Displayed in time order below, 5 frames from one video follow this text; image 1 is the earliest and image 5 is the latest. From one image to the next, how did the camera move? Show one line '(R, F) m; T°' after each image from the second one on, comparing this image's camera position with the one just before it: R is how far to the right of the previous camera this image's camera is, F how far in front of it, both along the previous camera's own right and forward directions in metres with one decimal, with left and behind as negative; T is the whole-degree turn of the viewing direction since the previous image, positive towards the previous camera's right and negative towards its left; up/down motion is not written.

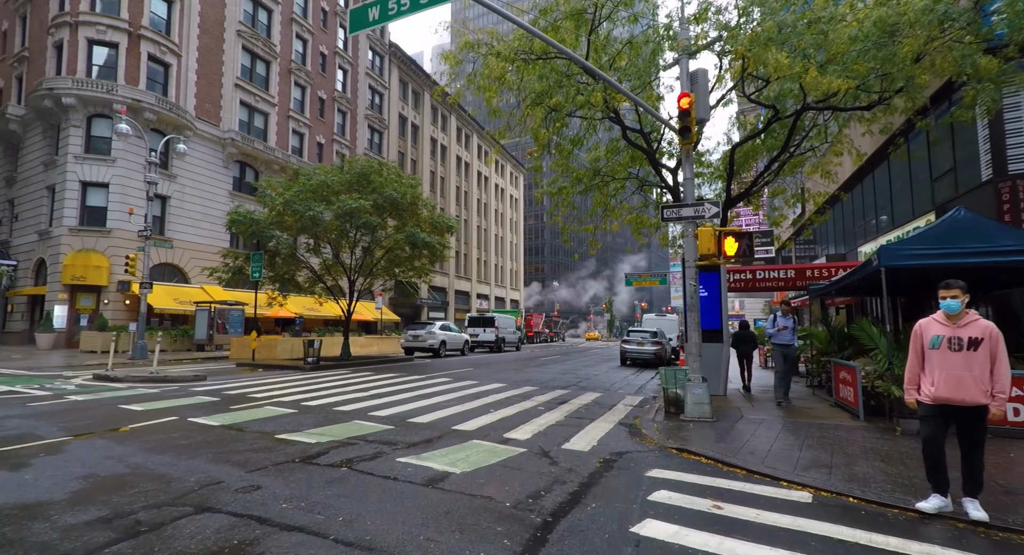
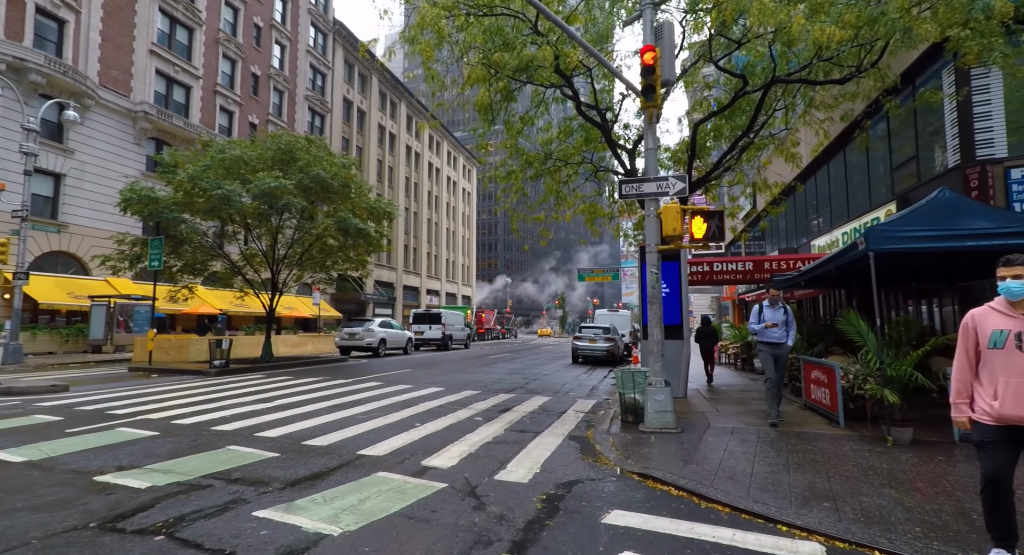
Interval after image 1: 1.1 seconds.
(+0.3, +1.5) m; +5°
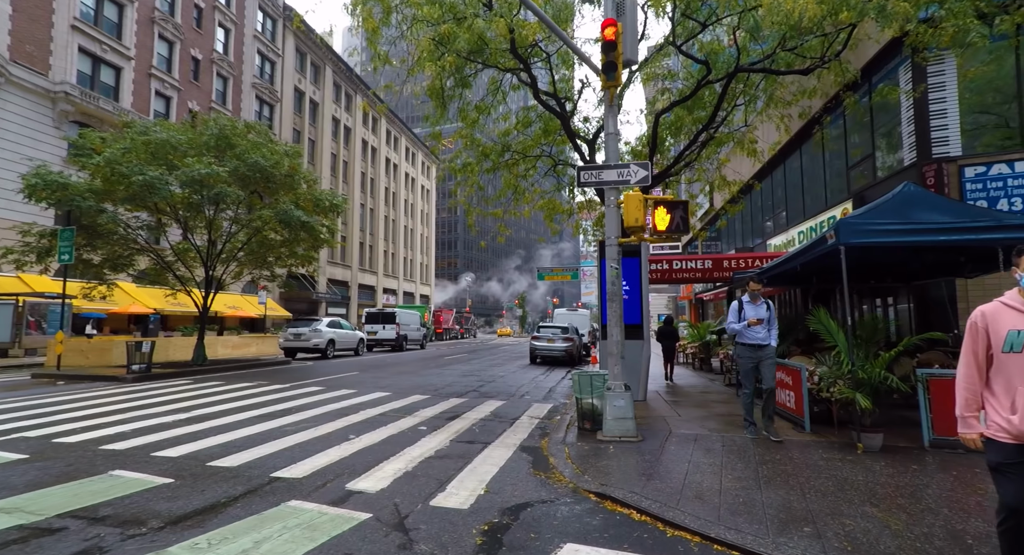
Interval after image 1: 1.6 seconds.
(+0.2, +0.7) m; +4°
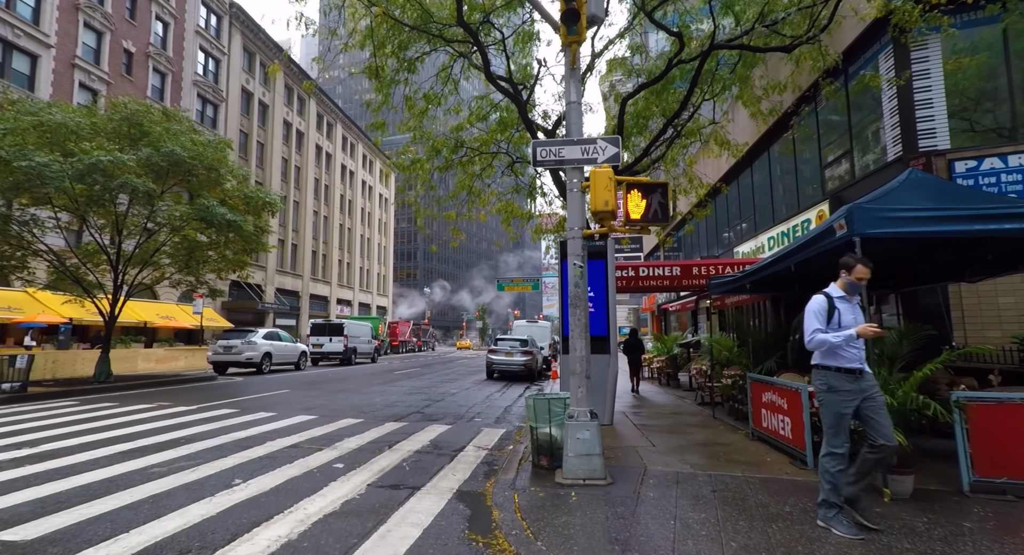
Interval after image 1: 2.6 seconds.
(+0.2, +1.4) m; +4°
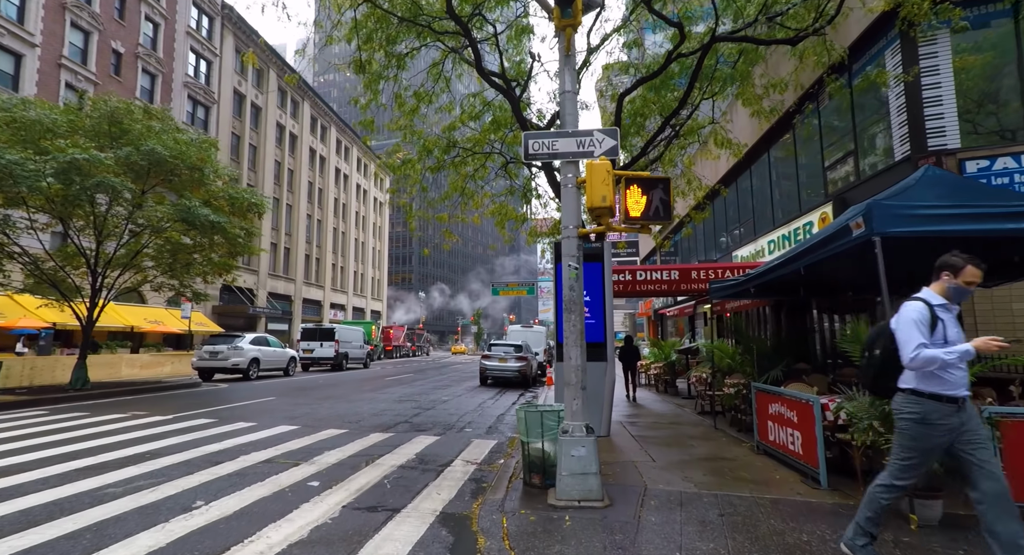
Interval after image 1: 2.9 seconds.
(+0.1, +0.4) m; 0°
